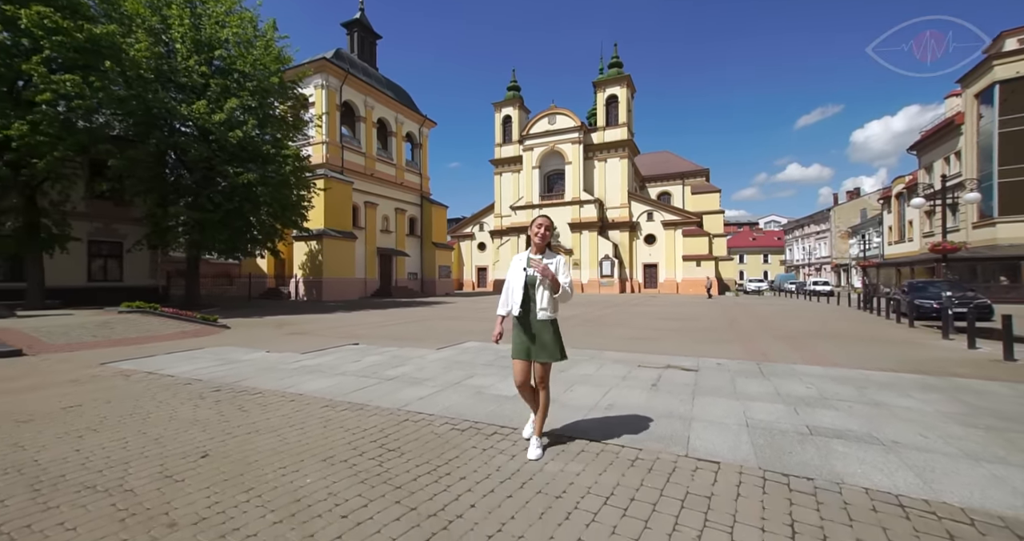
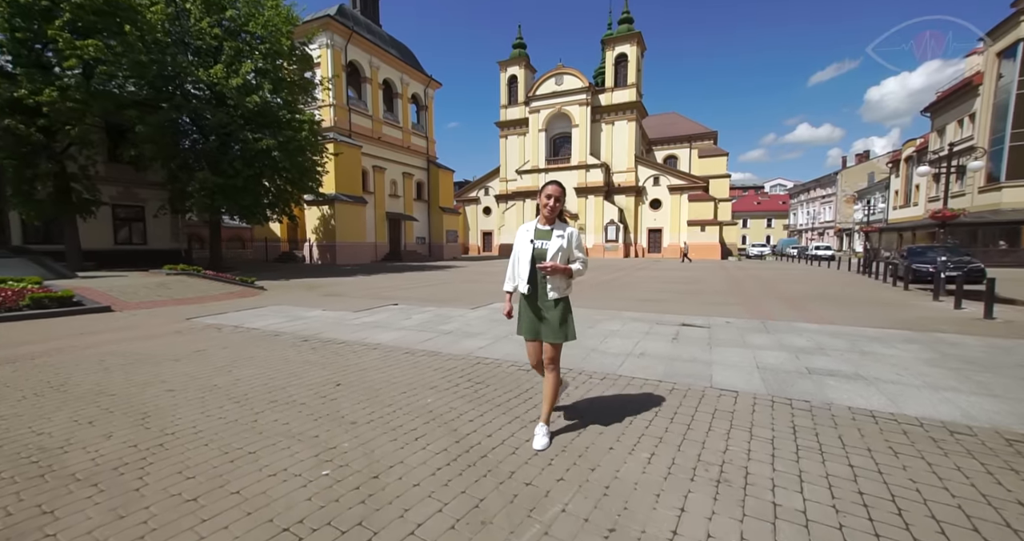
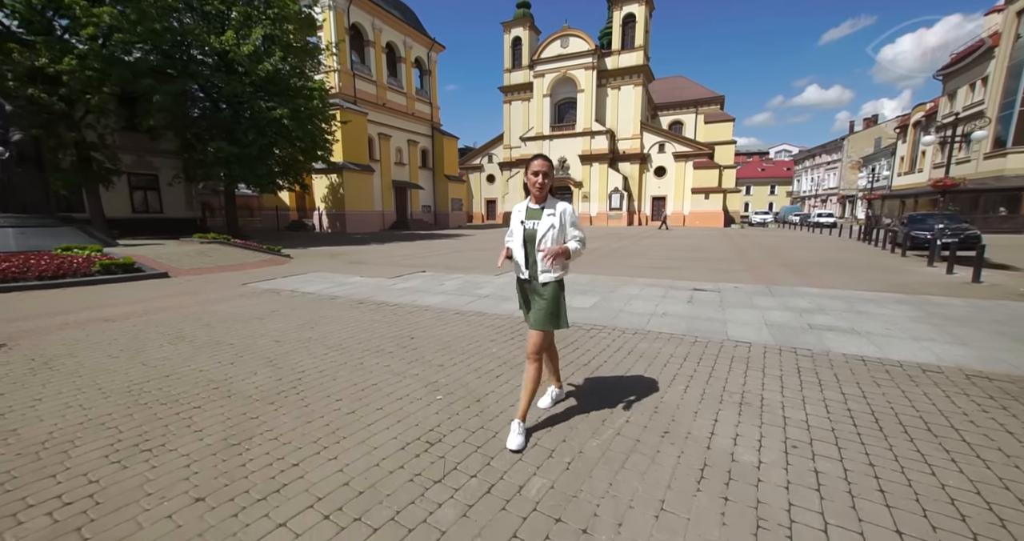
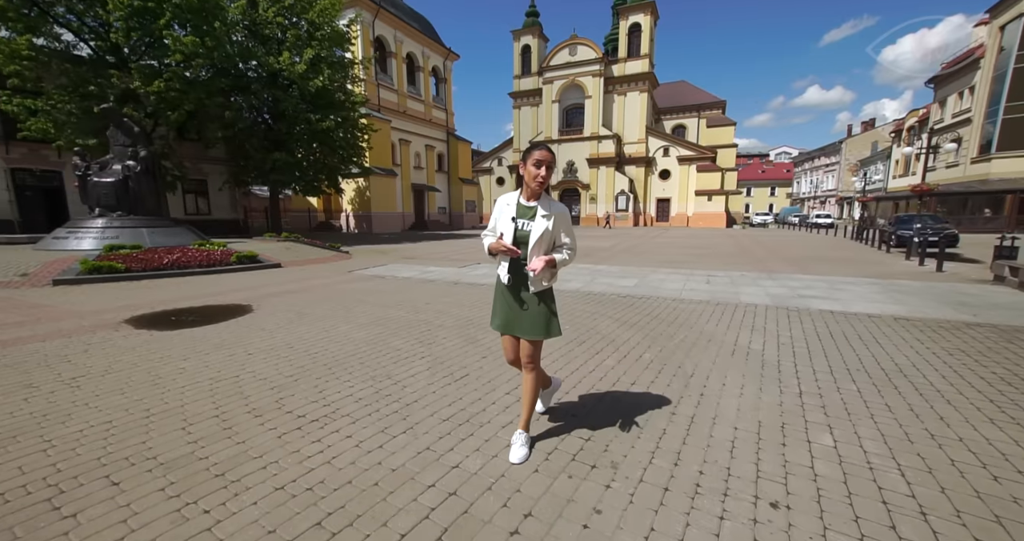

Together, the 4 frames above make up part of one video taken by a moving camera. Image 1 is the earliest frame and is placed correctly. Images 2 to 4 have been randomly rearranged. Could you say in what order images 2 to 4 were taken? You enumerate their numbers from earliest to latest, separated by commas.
2, 3, 4
